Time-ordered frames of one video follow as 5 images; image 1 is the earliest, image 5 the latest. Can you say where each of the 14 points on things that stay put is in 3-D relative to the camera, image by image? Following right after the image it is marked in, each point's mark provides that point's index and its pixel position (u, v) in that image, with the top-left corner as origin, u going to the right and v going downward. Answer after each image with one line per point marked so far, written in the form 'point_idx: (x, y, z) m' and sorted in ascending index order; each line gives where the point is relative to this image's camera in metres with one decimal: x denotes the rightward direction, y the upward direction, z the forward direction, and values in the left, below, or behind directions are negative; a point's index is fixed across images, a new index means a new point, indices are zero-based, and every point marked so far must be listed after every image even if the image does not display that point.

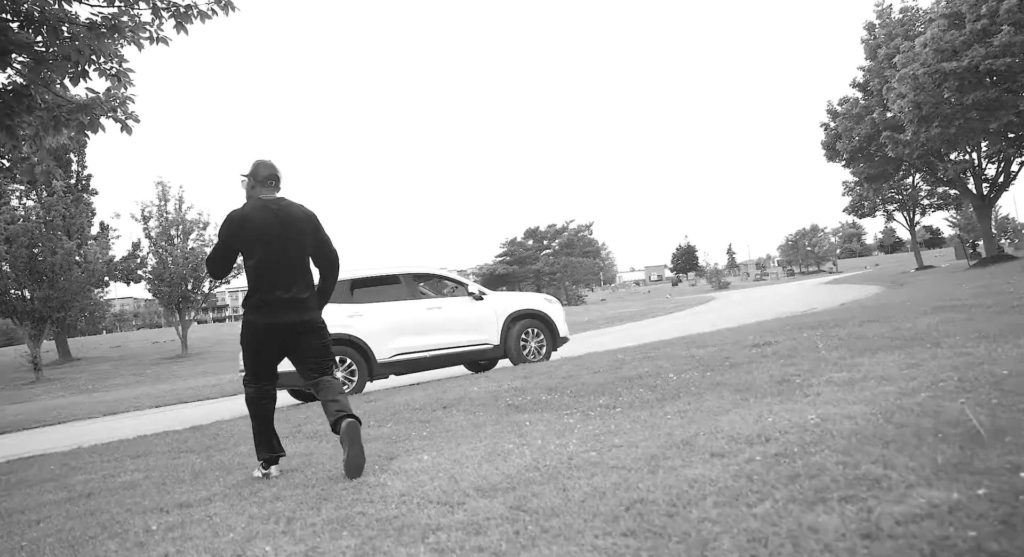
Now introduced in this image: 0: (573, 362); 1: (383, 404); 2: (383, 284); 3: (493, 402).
0: (+0.8, -1.2, +9.8) m
1: (-1.4, -1.4, +7.5) m
2: (-2.0, -0.1, +10.8) m
3: (-0.2, -1.2, +6.5) m
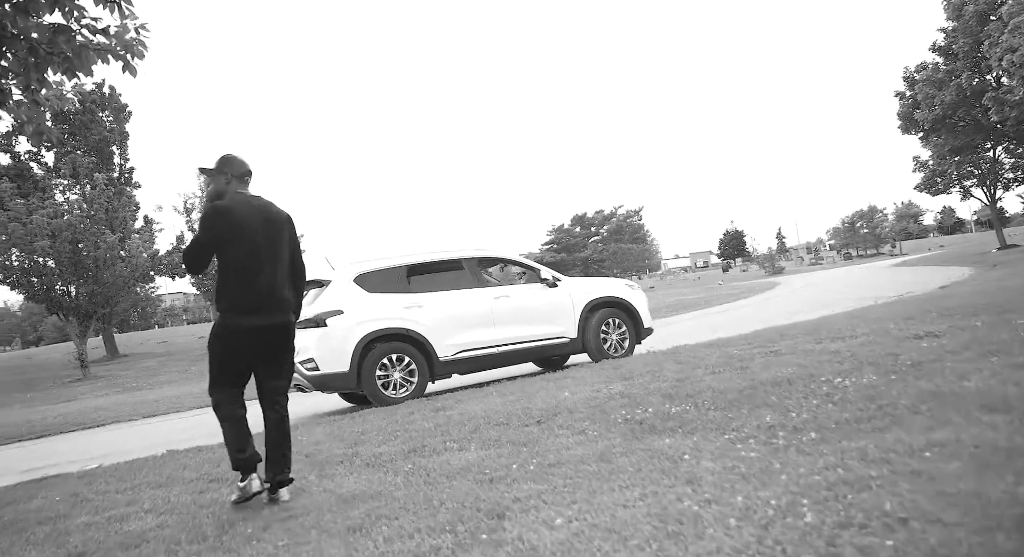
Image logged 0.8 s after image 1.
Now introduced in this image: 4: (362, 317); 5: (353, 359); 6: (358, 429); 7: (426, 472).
0: (+1.9, -0.9, +8.3) m
1: (-0.5, -1.2, +6.1) m
2: (-0.9, +0.1, +9.5) m
3: (+0.6, -1.0, +5.1) m
4: (-1.9, -0.5, +8.7) m
5: (-1.9, -1.0, +8.5) m
6: (-1.4, -1.3, +6.1) m
7: (-0.5, -1.2, +4.2) m
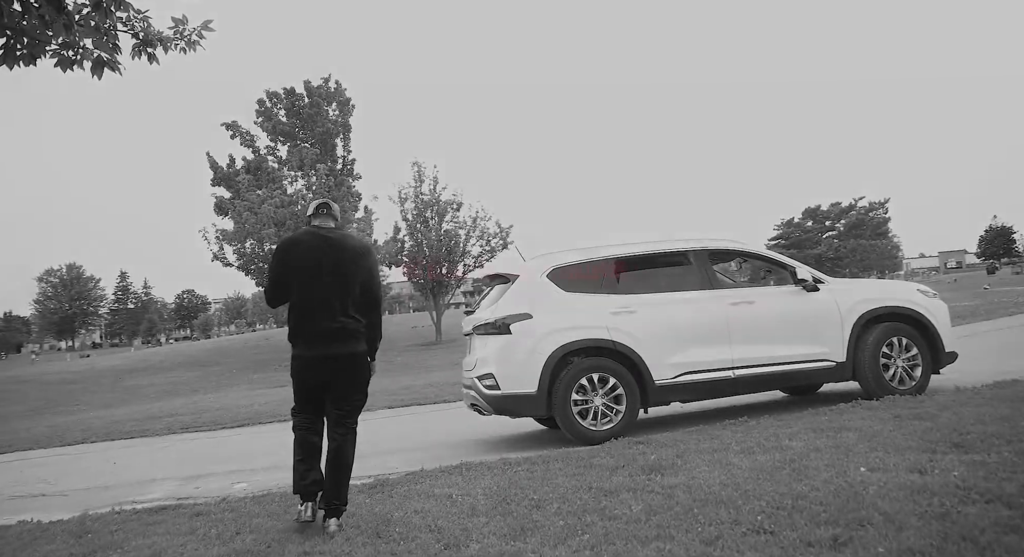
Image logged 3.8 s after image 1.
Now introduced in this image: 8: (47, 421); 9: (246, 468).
0: (+3.9, -1.0, +5.4) m
1: (+0.9, -1.2, +4.0) m
2: (+1.6, +0.1, +7.3) m
3: (+1.8, -1.0, +2.7) m
4: (+0.4, -0.5, +6.8) m
5: (+0.3, -1.0, +6.7) m
6: (+0.1, -1.3, +4.2) m
7: (+0.4, -1.2, +2.2) m
8: (-10.4, -3.2, +15.5) m
9: (-2.8, -2.0, +7.3) m
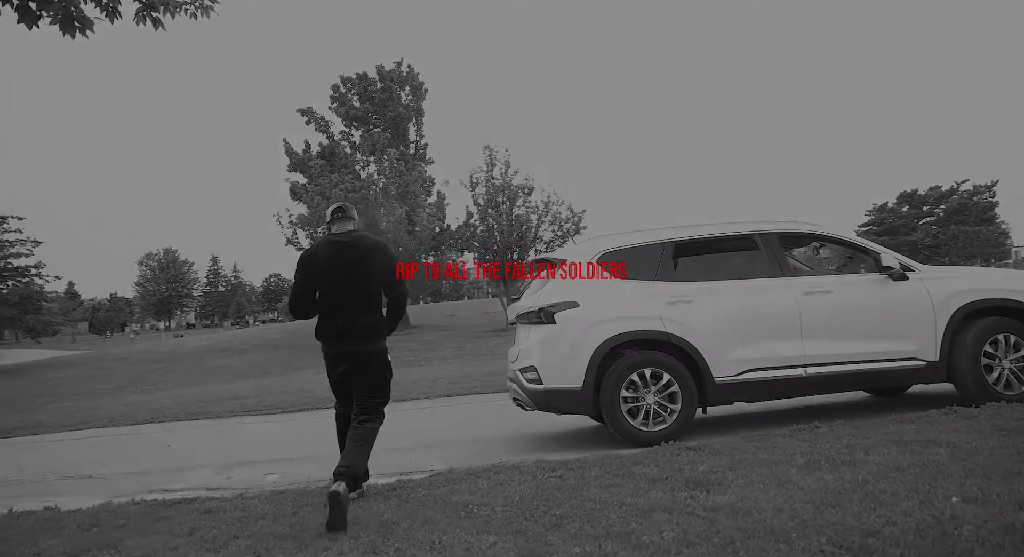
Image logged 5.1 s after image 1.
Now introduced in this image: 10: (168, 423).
0: (+4.1, -0.9, +4.5) m
1: (+1.0, -1.1, +3.4) m
2: (+2.0, +0.3, +6.6) m
3: (+1.7, -1.0, +2.0) m
4: (+0.8, -0.3, +6.2) m
5: (+0.7, -0.8, +6.1) m
6: (+0.2, -1.2, +3.7) m
7: (+0.3, -1.1, +1.6) m
8: (-9.0, -2.8, +16.1) m
9: (-2.3, -1.8, +7.1) m
10: (-5.8, -2.4, +11.6) m
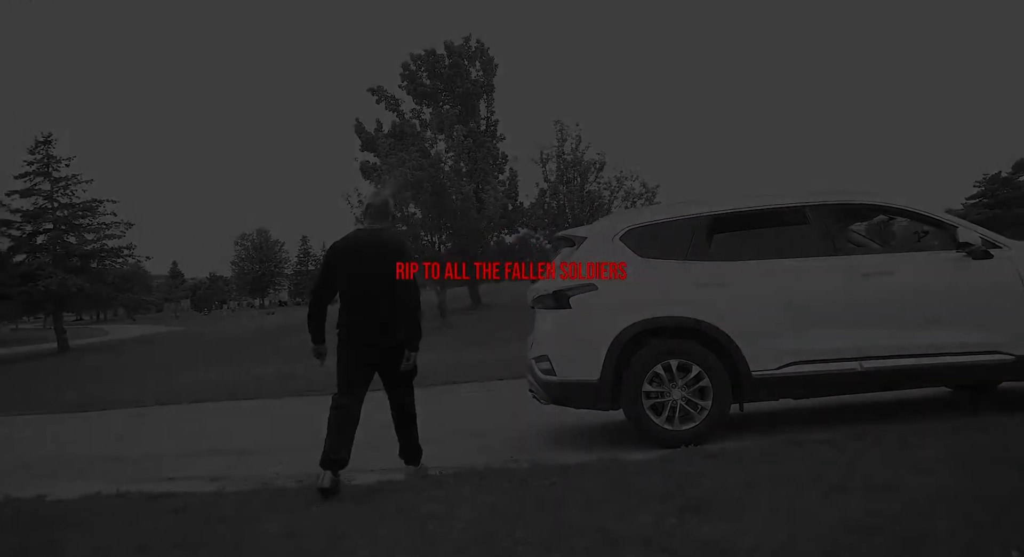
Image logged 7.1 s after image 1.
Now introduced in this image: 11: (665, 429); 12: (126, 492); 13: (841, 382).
0: (+4.0, -0.8, +3.4) m
1: (+0.8, -1.1, +2.8) m
2: (+2.1, +0.4, +5.7) m
3: (+1.3, -1.0, +1.3) m
4: (+0.9, -0.2, +5.6) m
5: (+0.8, -0.7, +5.5) m
6: (0.0, -1.2, +3.2) m
7: (-0.2, -1.1, +1.1) m
8: (-7.6, -2.4, +16.6) m
9: (-2.1, -1.7, +6.9) m
10: (-5.0, -2.1, +11.7) m
11: (+1.2, -1.2, +5.4) m
12: (-2.7, -1.5, +5.0) m
13: (+2.6, -0.8, +5.4) m
